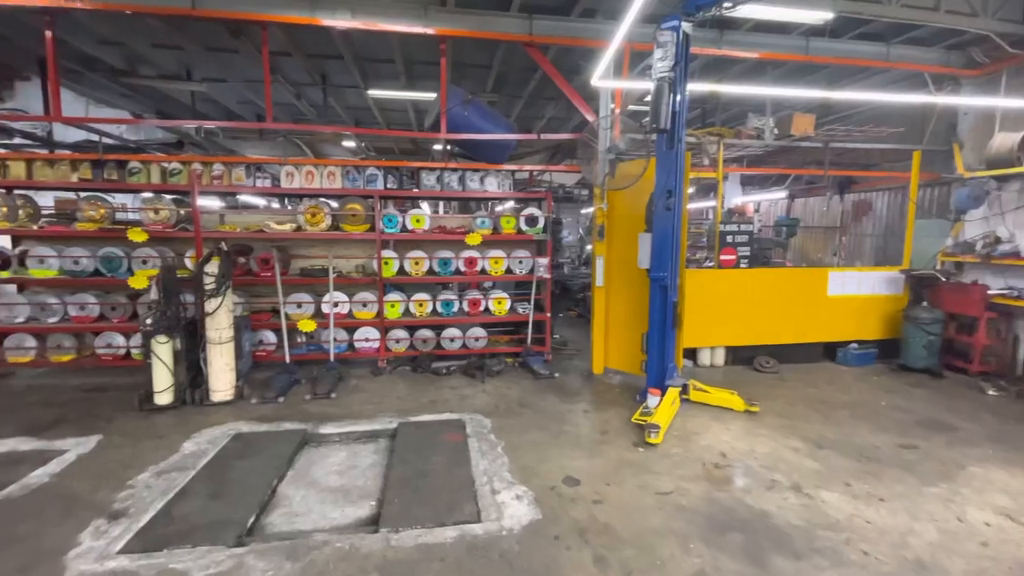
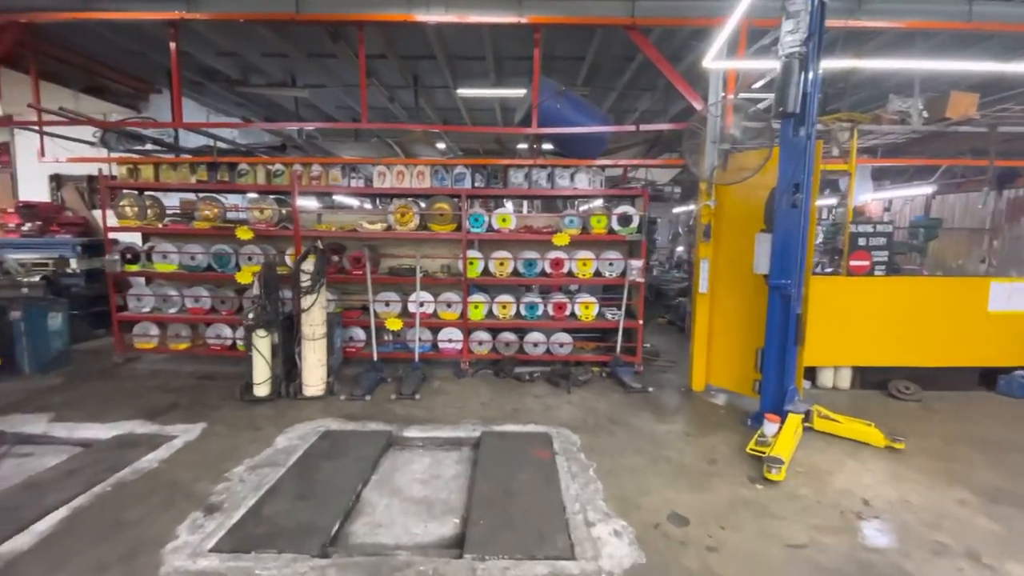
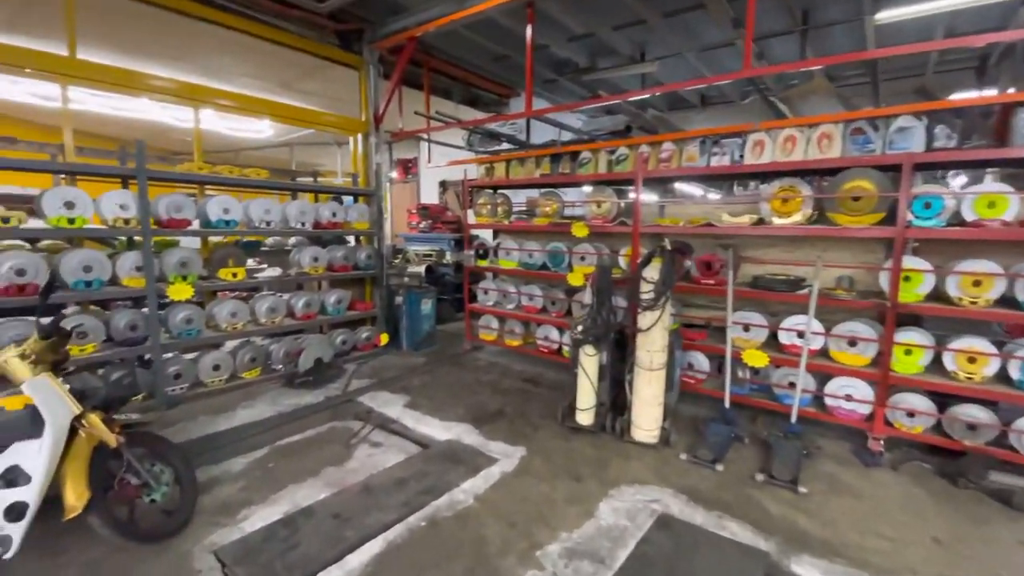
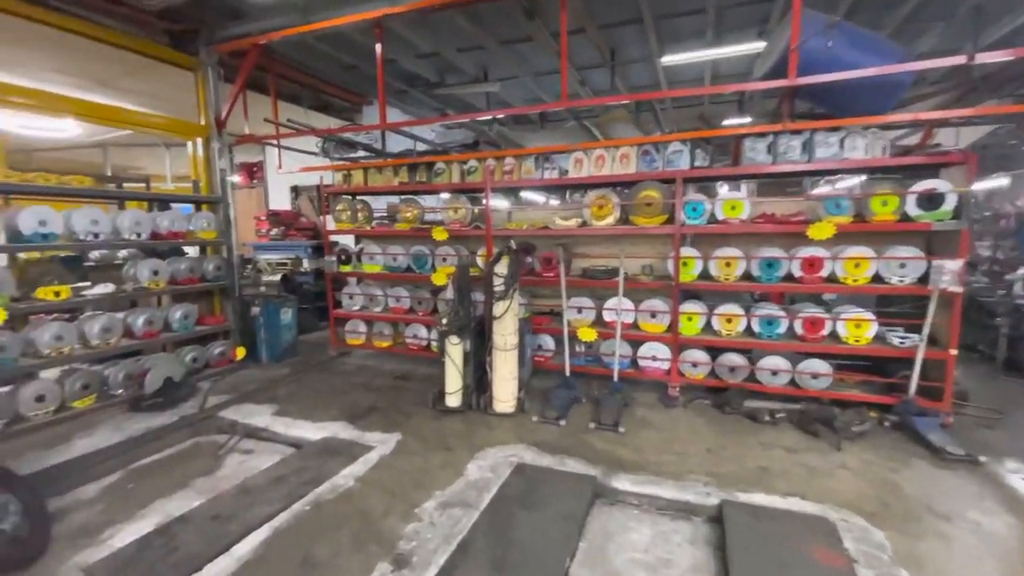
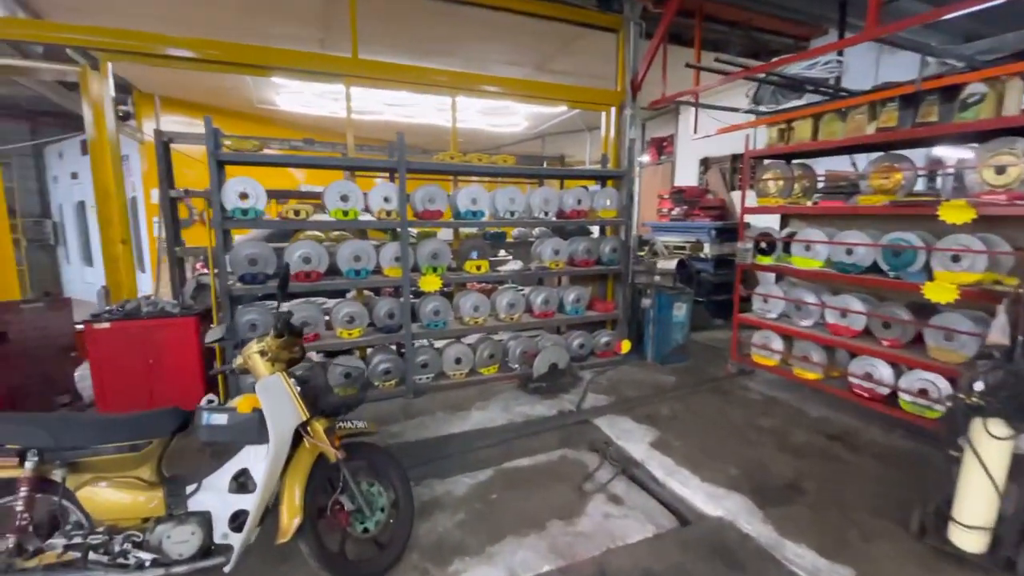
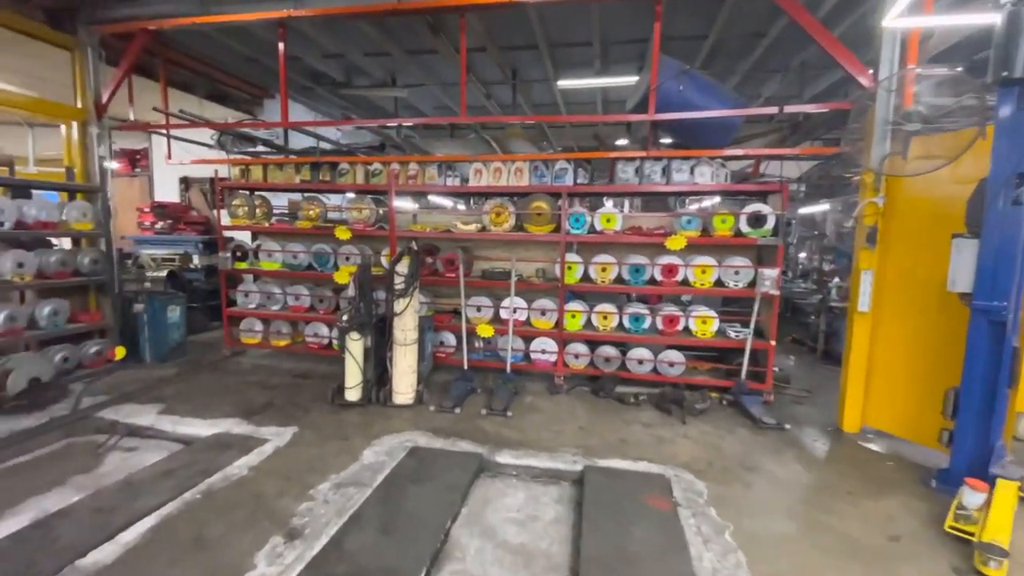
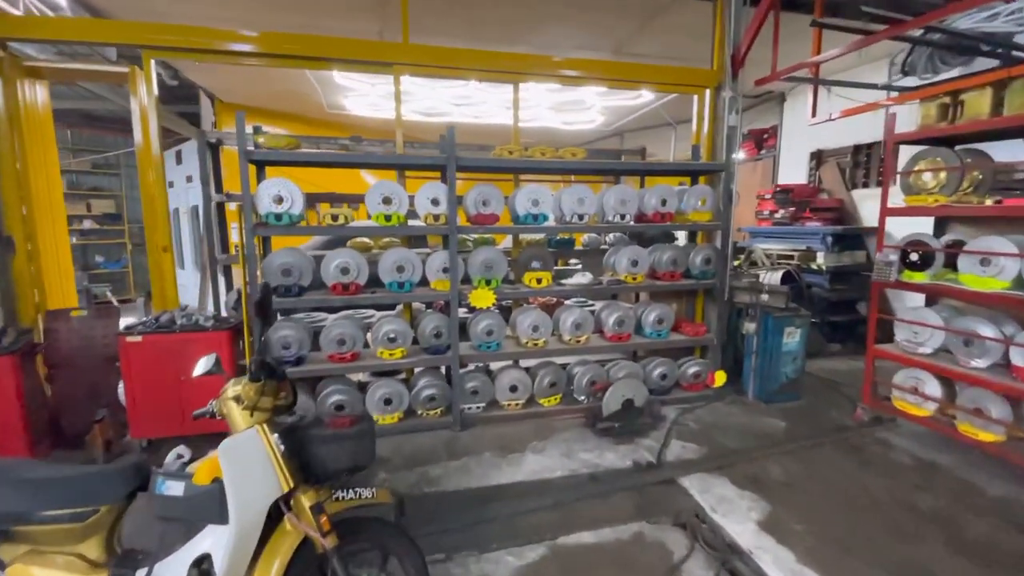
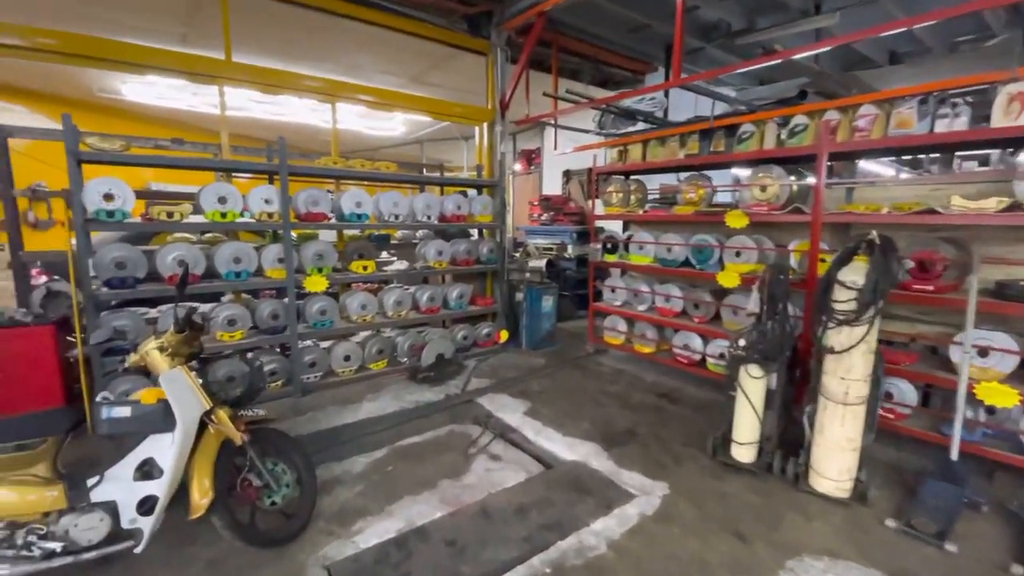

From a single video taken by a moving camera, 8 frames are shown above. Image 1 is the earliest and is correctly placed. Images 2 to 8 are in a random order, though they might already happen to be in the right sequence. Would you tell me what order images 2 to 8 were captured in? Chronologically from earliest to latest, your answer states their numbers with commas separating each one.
2, 6, 4, 3, 8, 5, 7
